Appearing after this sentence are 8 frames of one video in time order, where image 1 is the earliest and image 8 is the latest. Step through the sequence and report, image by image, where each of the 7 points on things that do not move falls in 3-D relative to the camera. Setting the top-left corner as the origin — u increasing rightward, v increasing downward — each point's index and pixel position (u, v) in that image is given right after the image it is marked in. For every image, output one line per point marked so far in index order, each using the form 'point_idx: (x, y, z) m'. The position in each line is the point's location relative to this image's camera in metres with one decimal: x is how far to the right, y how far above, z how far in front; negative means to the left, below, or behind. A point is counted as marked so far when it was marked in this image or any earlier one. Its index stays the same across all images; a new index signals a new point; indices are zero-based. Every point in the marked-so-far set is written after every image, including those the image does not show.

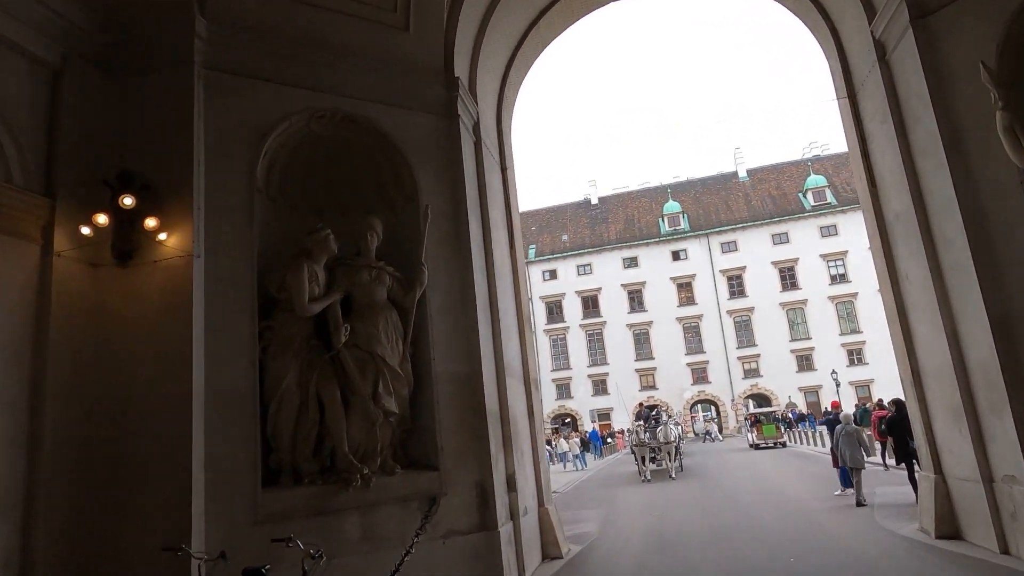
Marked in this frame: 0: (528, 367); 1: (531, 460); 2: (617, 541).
0: (+0.2, -1.2, +9.8) m
1: (+0.3, -2.5, +9.3) m
2: (+1.7, -4.0, +10.4) m
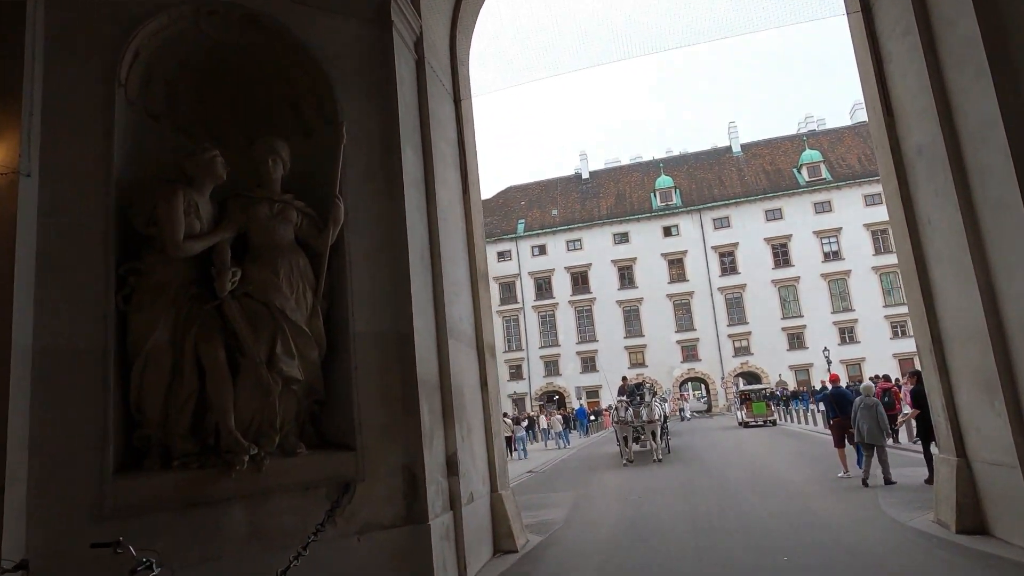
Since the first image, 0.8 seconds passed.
0: (-0.4, -0.6, +8.4) m
1: (-0.4, -1.8, +8.0) m
2: (+1.0, -3.3, +9.1) m
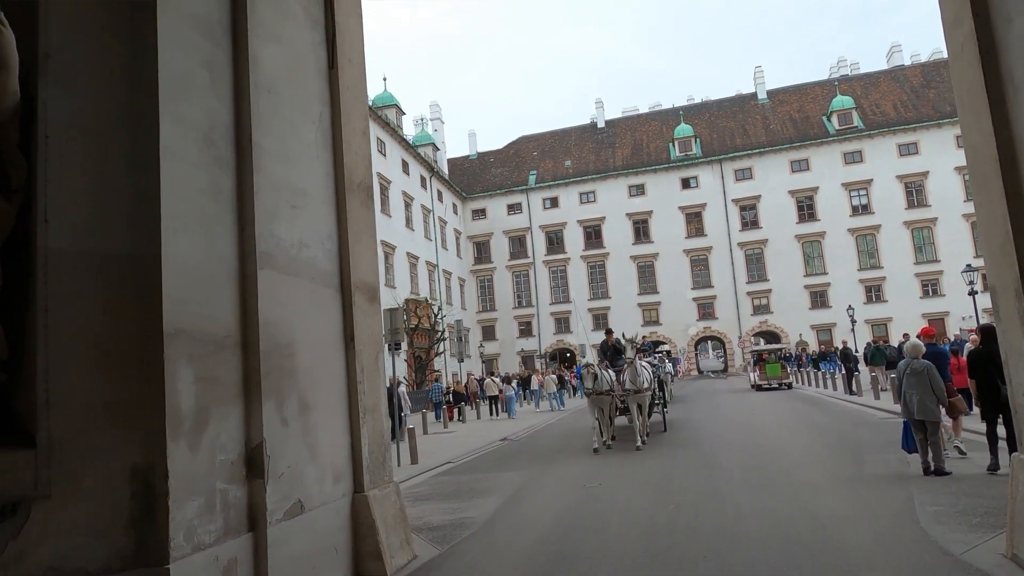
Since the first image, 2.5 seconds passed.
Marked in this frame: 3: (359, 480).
0: (-1.5, +0.2, +5.9) m
1: (-1.5, -1.1, +5.5) m
2: (0.0, -2.5, +6.7) m
3: (-1.3, -1.6, +5.6) m
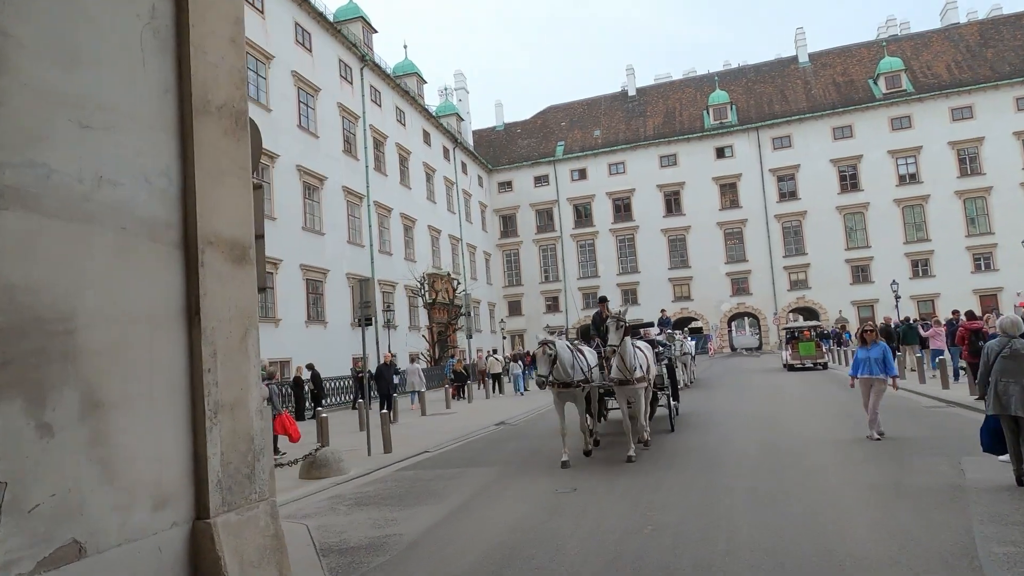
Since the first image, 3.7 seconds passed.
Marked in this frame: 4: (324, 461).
0: (-2.1, +0.5, +4.4) m
1: (-2.1, -0.8, +4.1) m
2: (-0.6, -2.2, +5.2) m
3: (-2.0, -1.4, +4.2) m
4: (-2.7, -2.5, +9.6) m
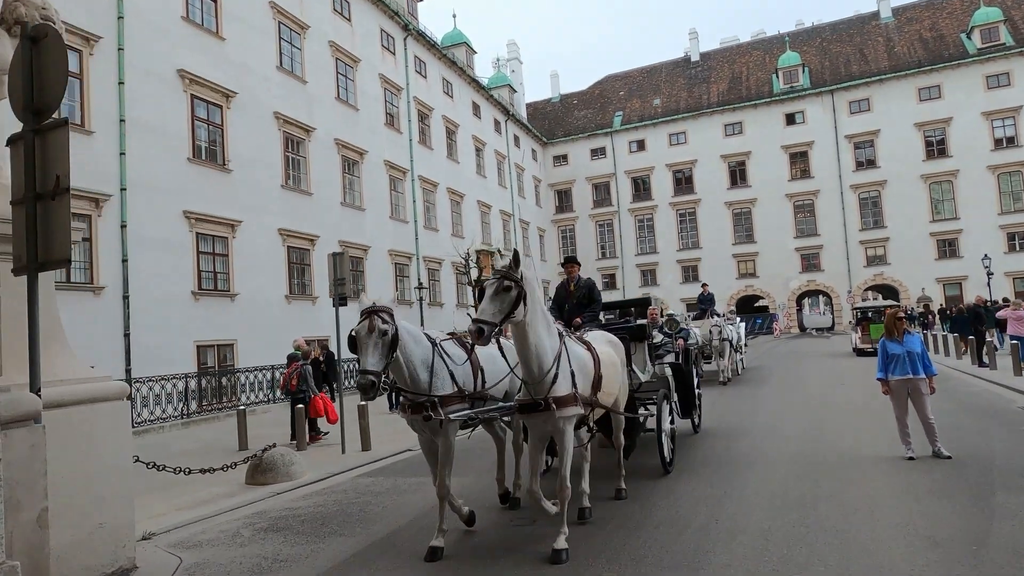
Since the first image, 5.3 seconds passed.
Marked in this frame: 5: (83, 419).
0: (-2.9, +0.6, +2.9) m
1: (-2.9, -0.7, +2.7) m
2: (-1.3, -2.0, +3.7) m
3: (-2.8, -1.2, +2.8) m
4: (-3.0, -2.2, +8.2) m
5: (-3.3, -1.0, +5.0) m
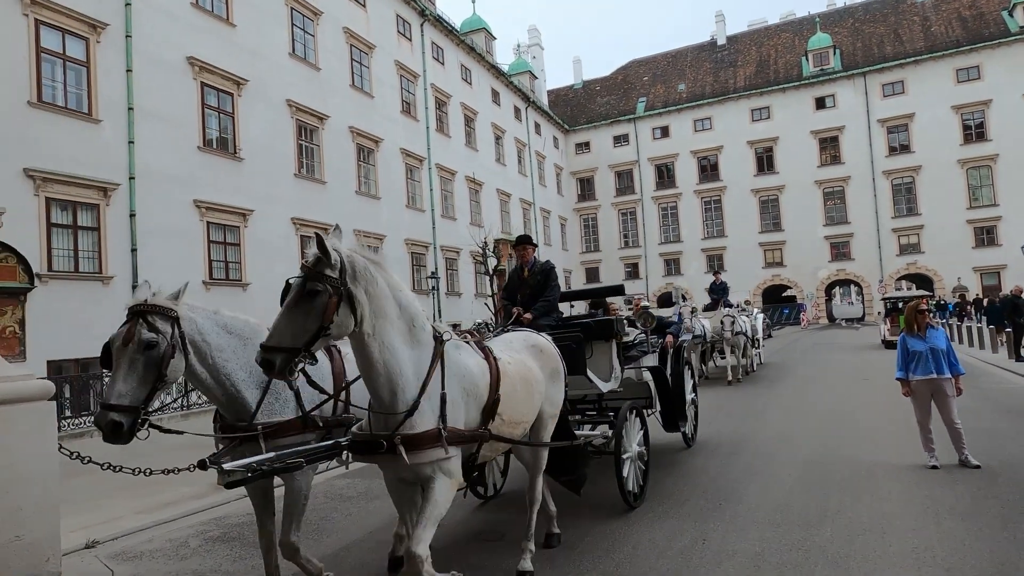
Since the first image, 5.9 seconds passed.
0: (-3.3, +0.7, +2.4) m
1: (-3.3, -0.7, +2.2) m
2: (-1.7, -2.0, +3.2) m
3: (-3.1, -1.2, +2.3) m
4: (-3.2, -2.1, +7.8) m
5: (-3.6, -0.9, +4.6) m
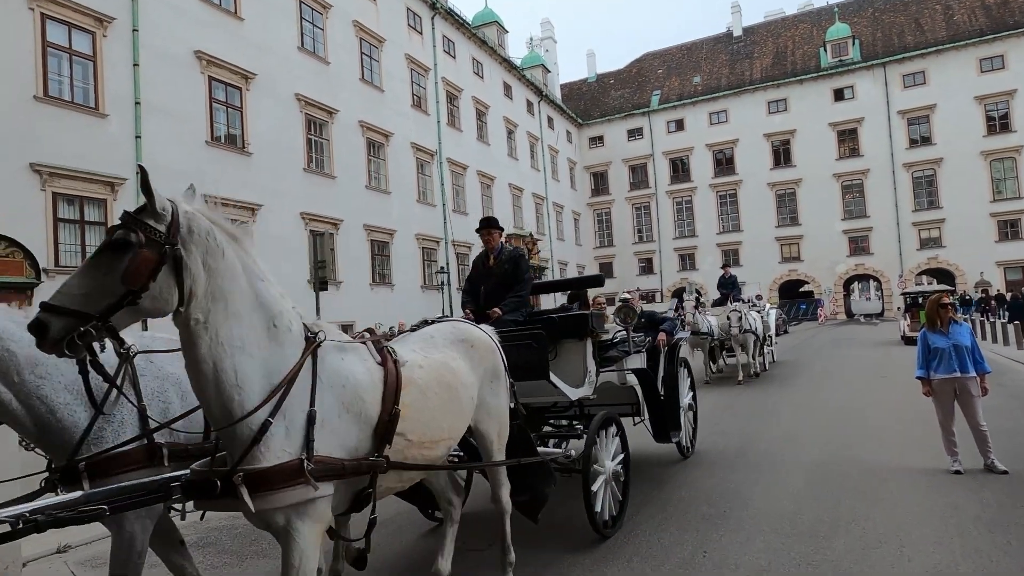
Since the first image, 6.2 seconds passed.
0: (-3.4, +0.7, +2.2) m
1: (-3.5, -0.6, +1.9) m
2: (-1.8, -2.0, +2.9) m
3: (-3.3, -1.2, +2.1) m
4: (-3.2, -2.0, +7.5) m
5: (-3.7, -0.9, +4.3) m
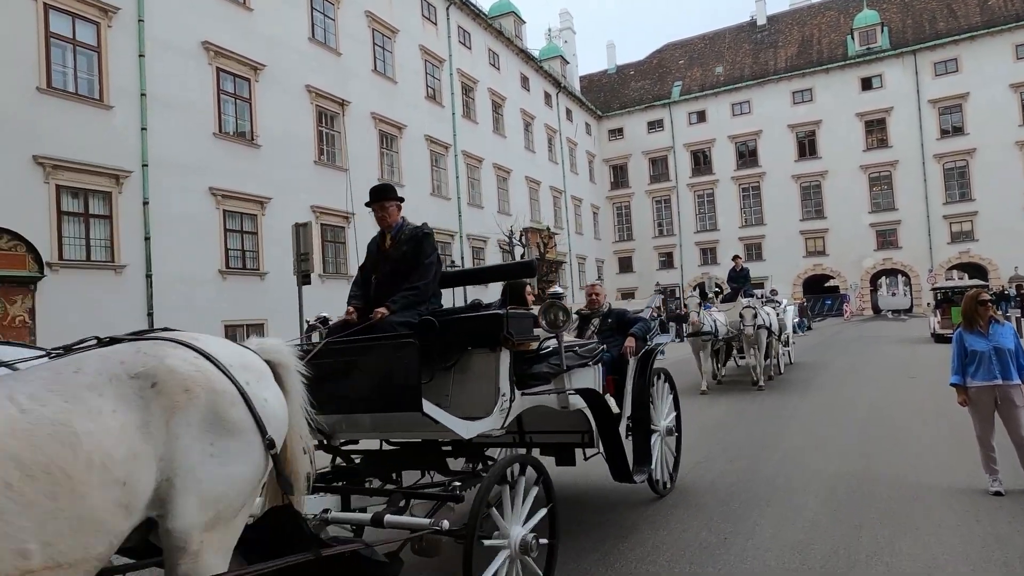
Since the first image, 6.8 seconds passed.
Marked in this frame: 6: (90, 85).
0: (-3.7, +0.7, +1.6) m
1: (-3.8, -0.6, +1.4) m
2: (-2.1, -1.9, +2.4) m
3: (-3.6, -1.1, +1.6) m
4: (-3.3, -1.9, +7.0) m
5: (-3.9, -0.8, +3.8) m
6: (-12.3, +5.9, +19.1) m
